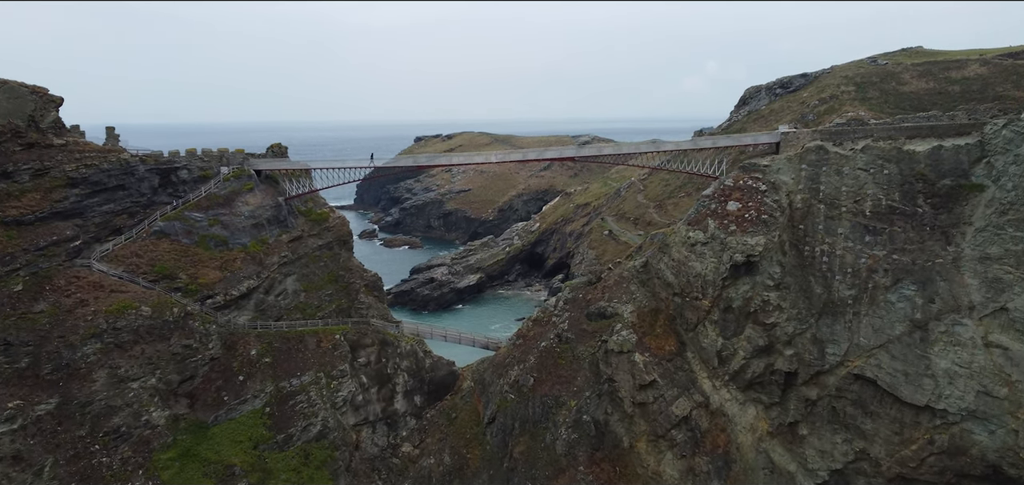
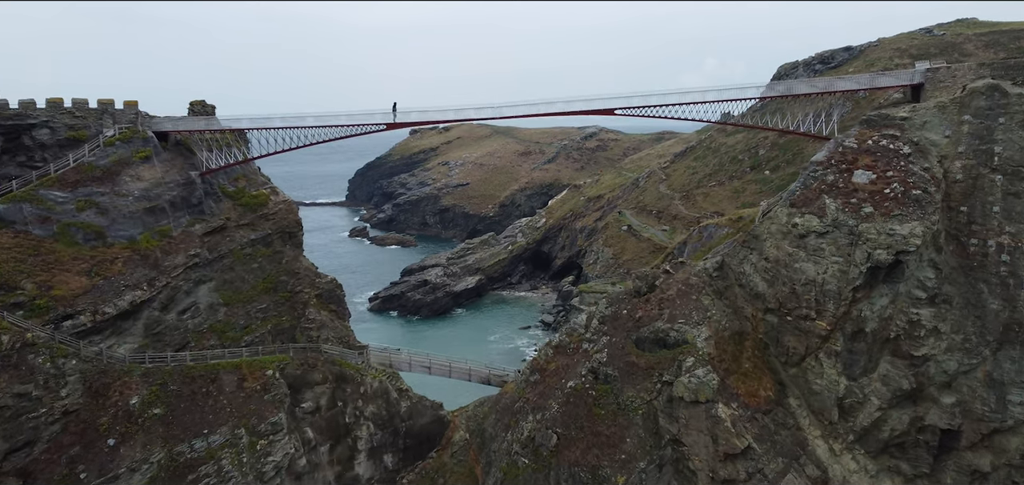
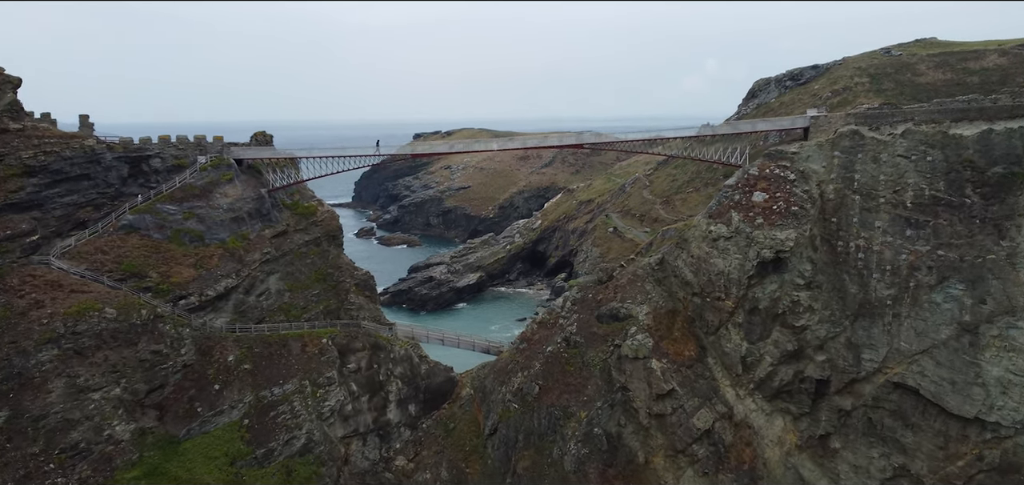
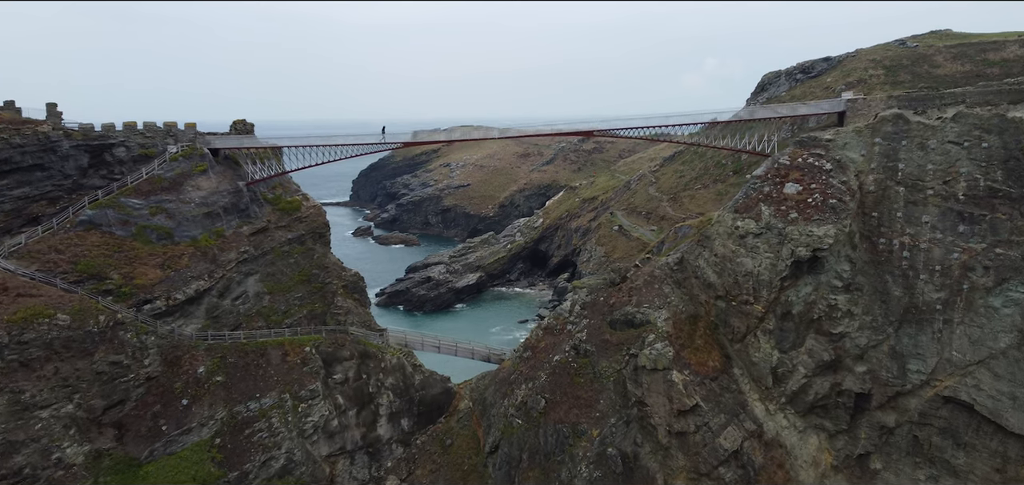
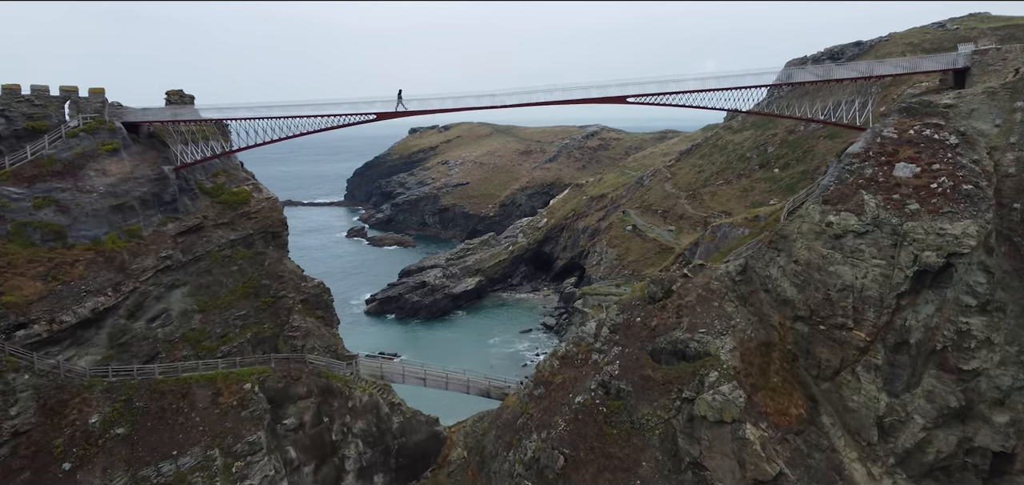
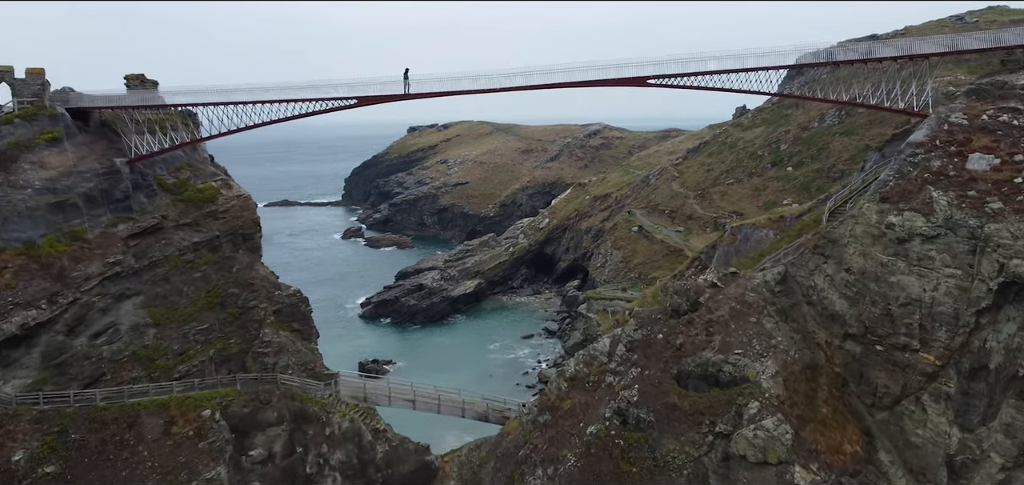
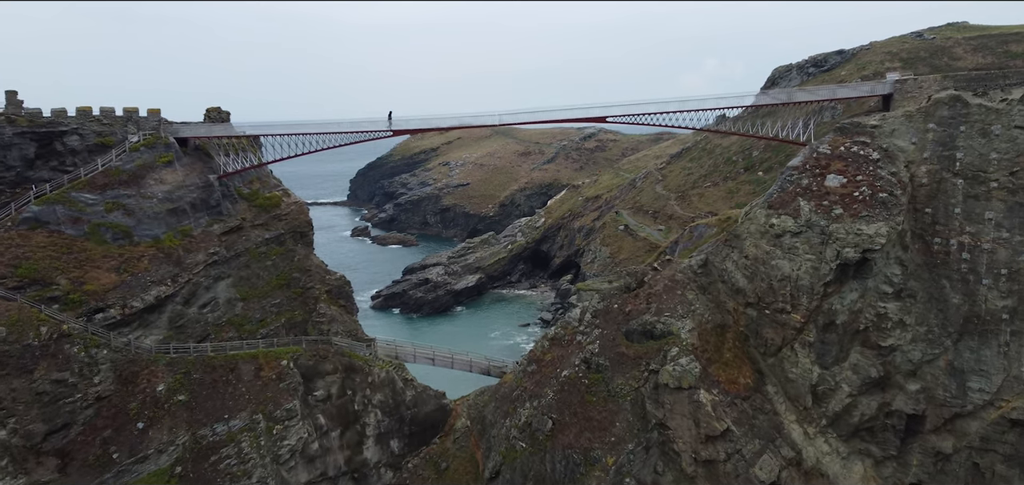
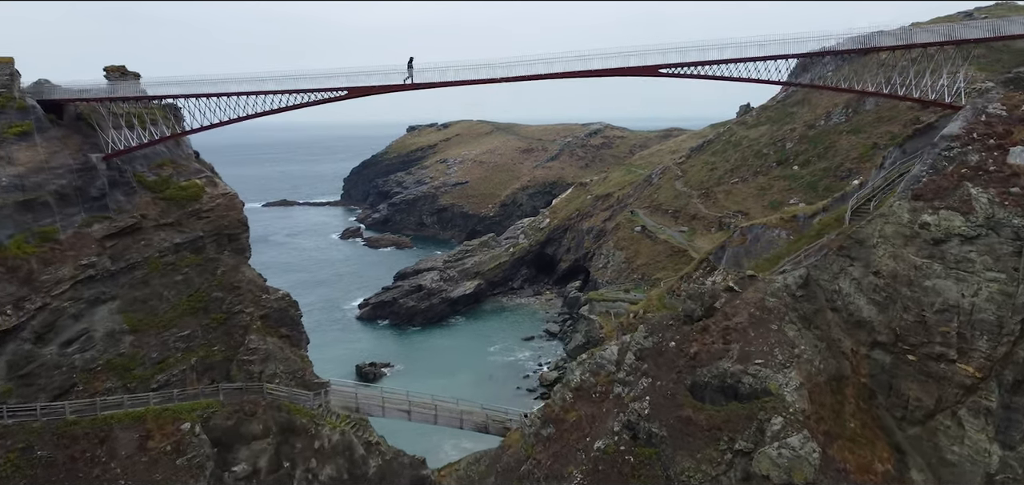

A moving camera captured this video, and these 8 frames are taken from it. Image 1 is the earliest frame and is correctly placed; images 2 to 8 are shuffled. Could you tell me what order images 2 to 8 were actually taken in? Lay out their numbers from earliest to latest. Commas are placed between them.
3, 4, 7, 2, 5, 6, 8
